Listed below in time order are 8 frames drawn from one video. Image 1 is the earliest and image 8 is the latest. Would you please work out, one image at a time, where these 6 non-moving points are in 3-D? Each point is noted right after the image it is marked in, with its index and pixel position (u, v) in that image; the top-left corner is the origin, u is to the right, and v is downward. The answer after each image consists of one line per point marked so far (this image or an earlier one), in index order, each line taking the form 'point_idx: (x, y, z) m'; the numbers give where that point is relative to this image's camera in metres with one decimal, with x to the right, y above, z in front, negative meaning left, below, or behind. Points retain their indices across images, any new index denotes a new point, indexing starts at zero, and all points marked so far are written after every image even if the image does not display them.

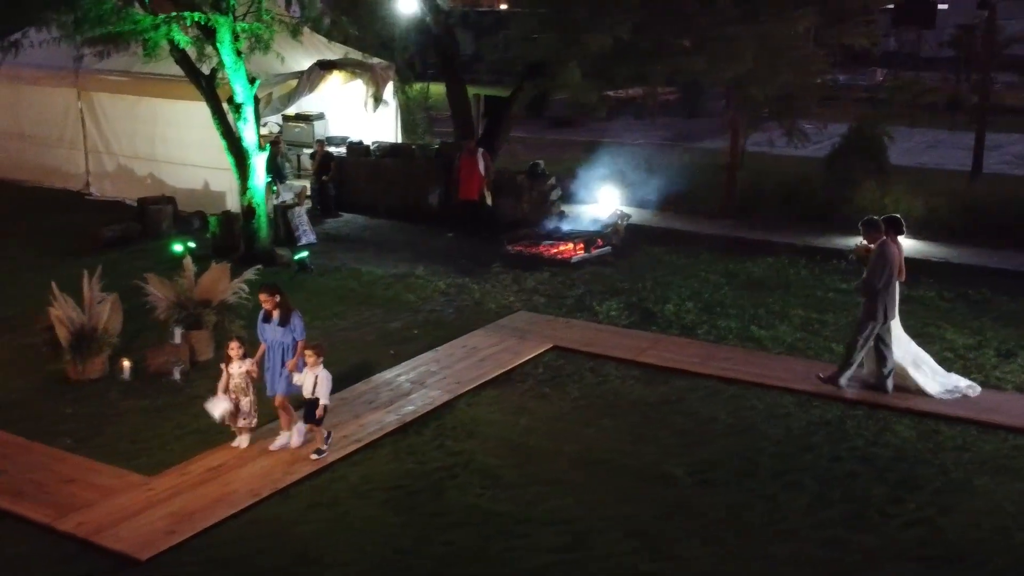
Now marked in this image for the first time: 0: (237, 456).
0: (-2.0, -1.3, +8.6) m
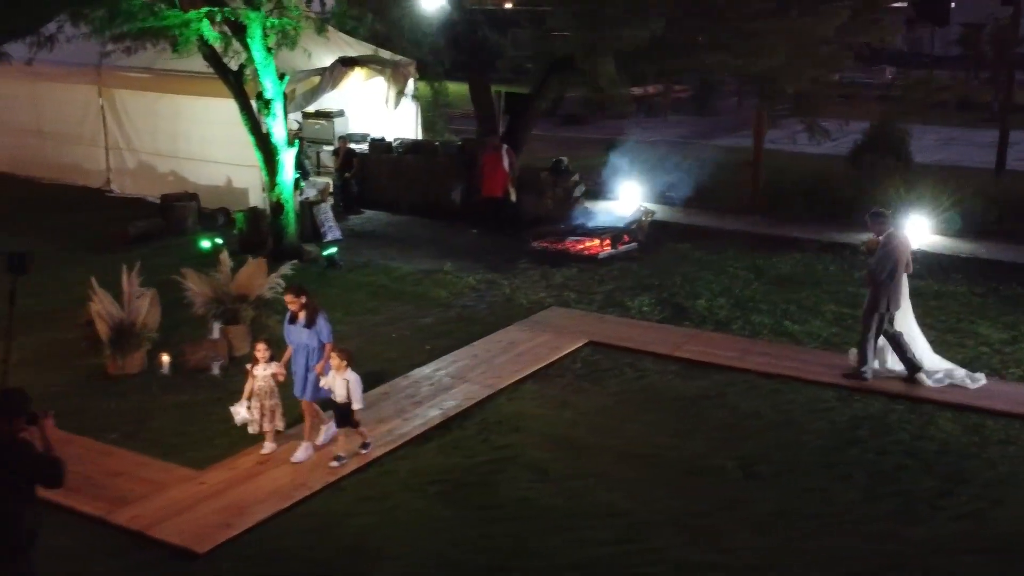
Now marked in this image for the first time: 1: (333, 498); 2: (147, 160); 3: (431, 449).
0: (-1.7, -1.2, +8.6) m
1: (-1.2, -1.5, +7.8) m
2: (-5.9, +2.1, +18.3) m
3: (-0.6, -1.2, +8.7) m
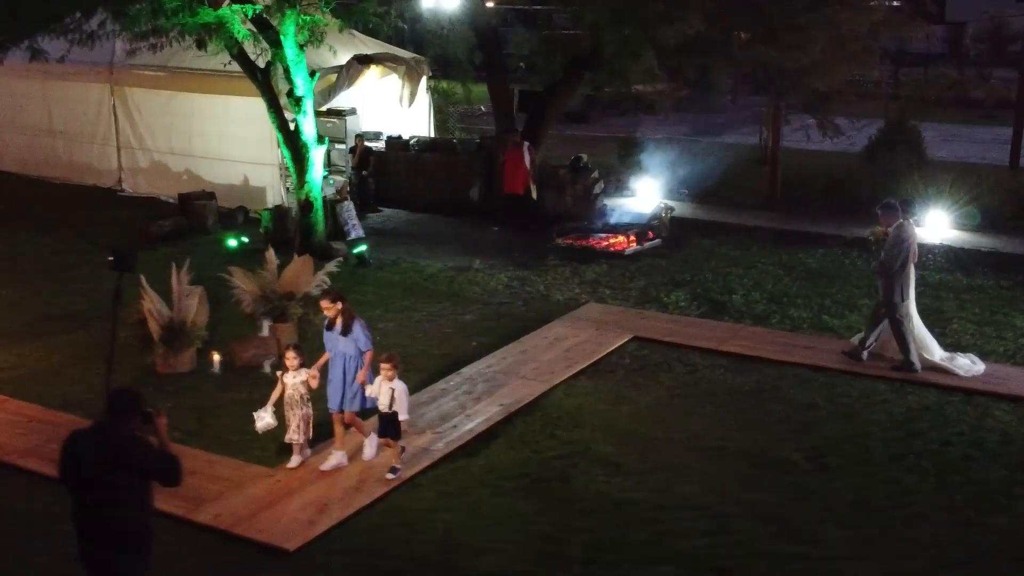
0: (-1.1, -1.2, +8.6) m
1: (-0.7, -1.4, +7.8) m
2: (-5.7, +2.1, +18.2) m
3: (-0.1, -1.2, +8.7) m
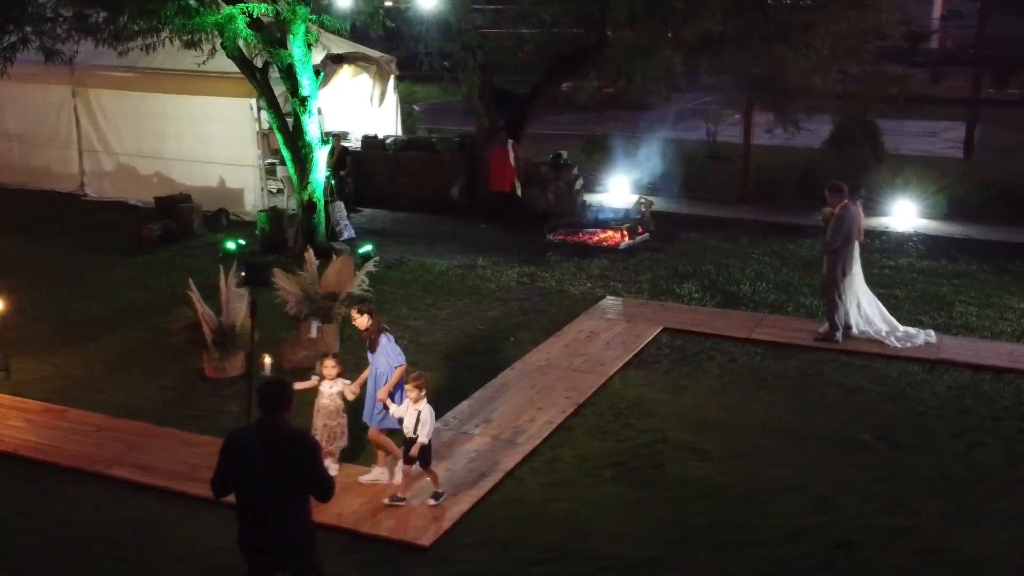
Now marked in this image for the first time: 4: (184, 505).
0: (-0.5, -1.2, +8.7) m
1: (+0.1, -1.4, +7.9) m
2: (-6.0, +2.0, +17.7) m
3: (+0.6, -1.2, +8.9) m
4: (-2.2, -1.5, +7.7) m
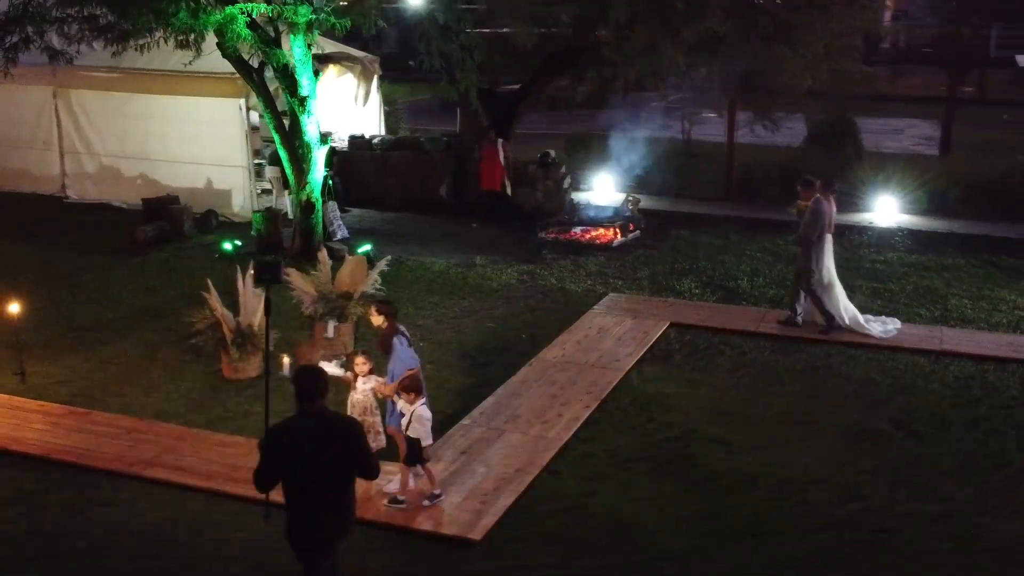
0: (-0.3, -1.1, +8.8) m
1: (+0.3, -1.4, +8.0) m
2: (-6.2, +1.9, +17.6) m
3: (+0.8, -1.1, +9.0) m
4: (-1.9, -1.5, +7.7) m
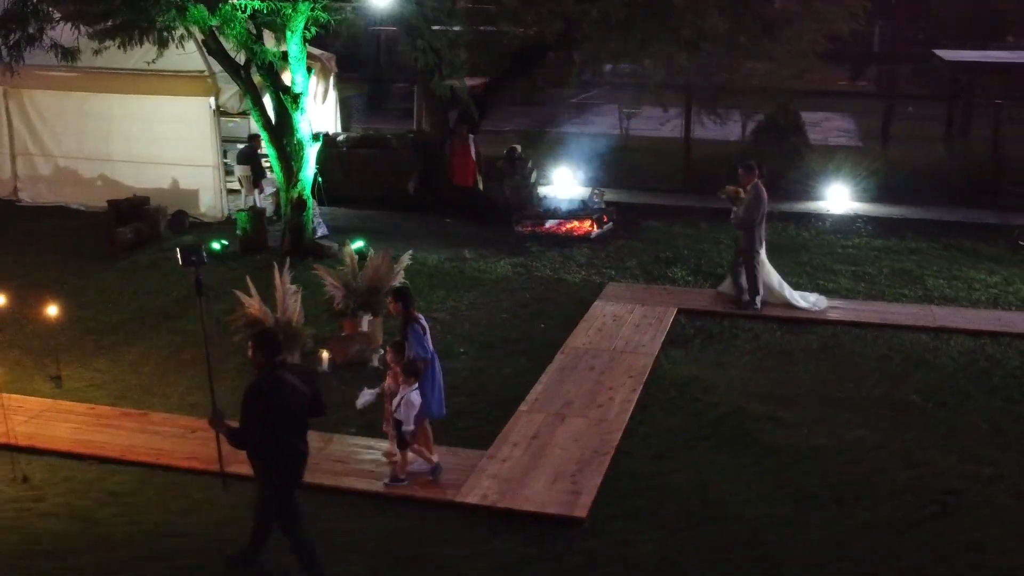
0: (+0.2, -1.1, +9.0) m
1: (+0.9, -1.3, +8.3) m
2: (-6.7, +1.9, +17.1) m
3: (+1.2, -1.0, +9.4) m
4: (-1.3, -1.4, +7.8) m
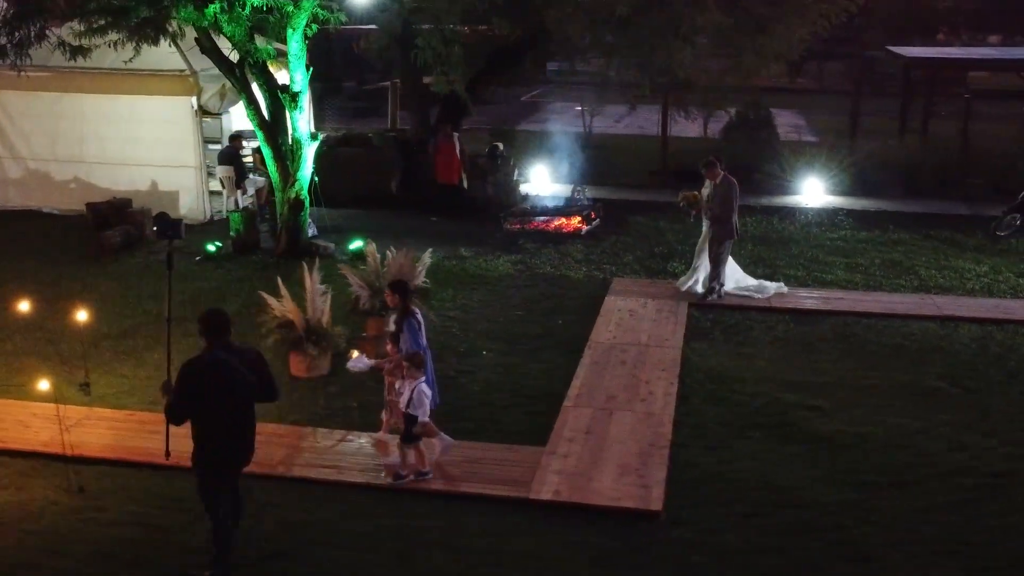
0: (+0.6, -1.0, +9.0) m
1: (+1.3, -1.2, +8.4) m
2: (-7.0, +1.8, +16.6) m
3: (+1.6, -1.0, +9.5) m
4: (-0.8, -1.4, +7.7) m
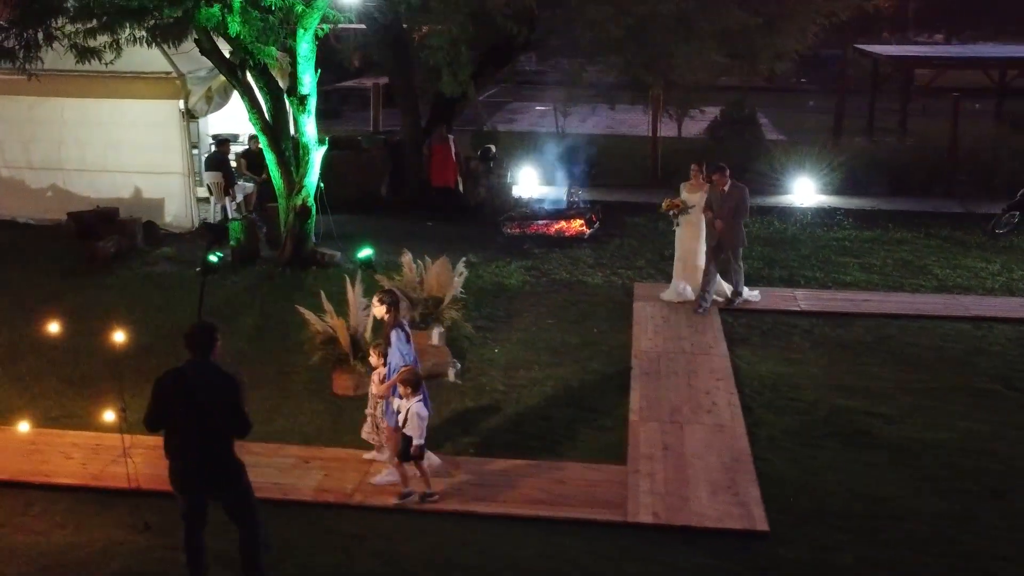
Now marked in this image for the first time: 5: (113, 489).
0: (+1.1, -1.1, +8.7) m
1: (+1.9, -1.3, +8.2) m
2: (-7.0, +1.6, +15.8) m
3: (+2.1, -1.0, +9.2) m
4: (-0.2, -1.5, +7.3) m
5: (-2.7, -1.4, +7.6) m
